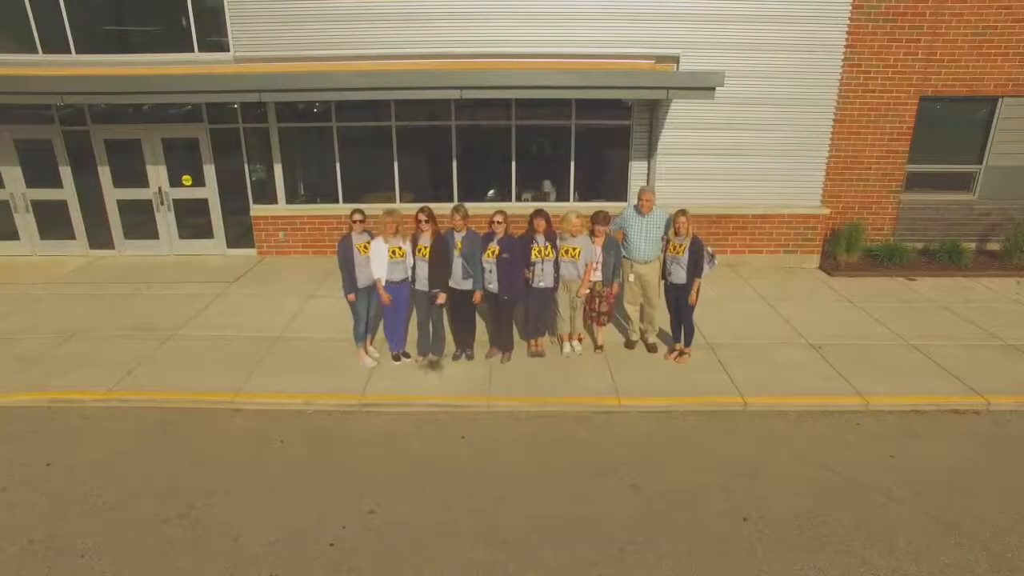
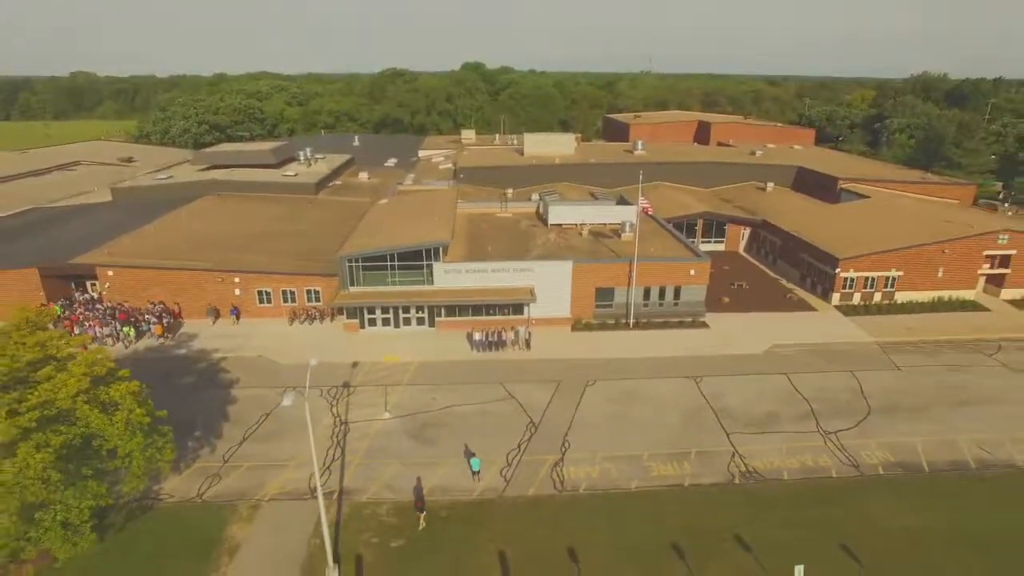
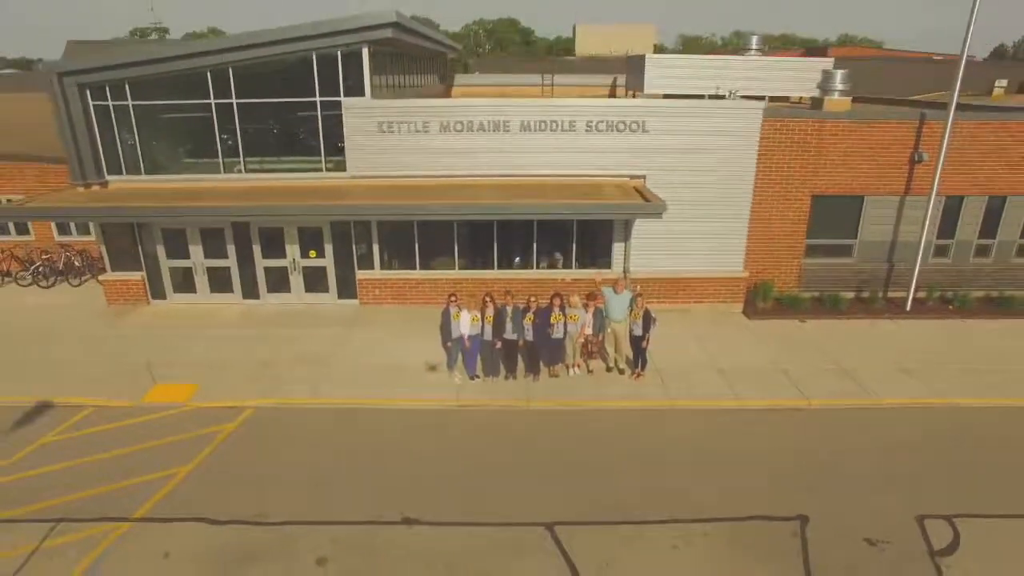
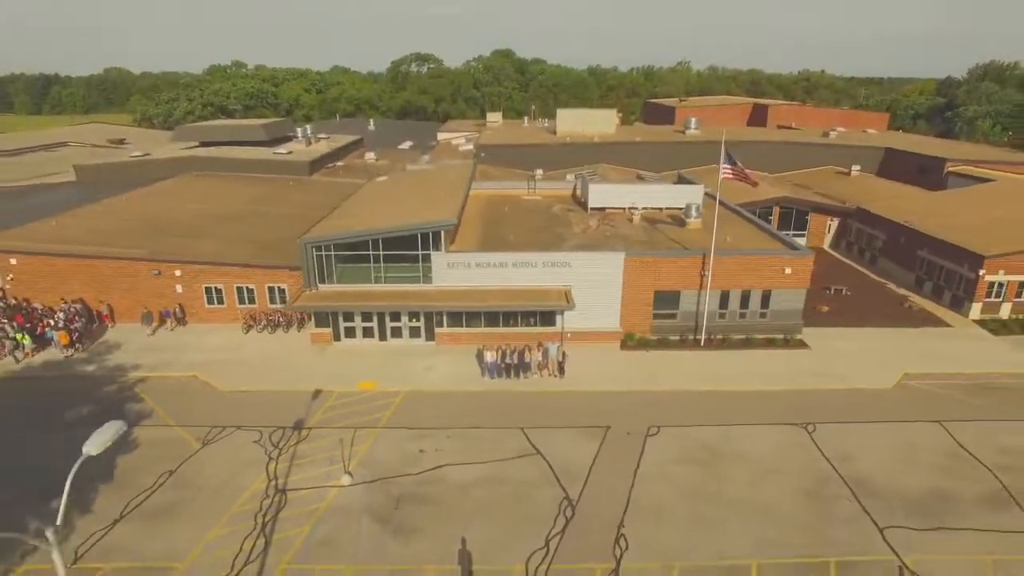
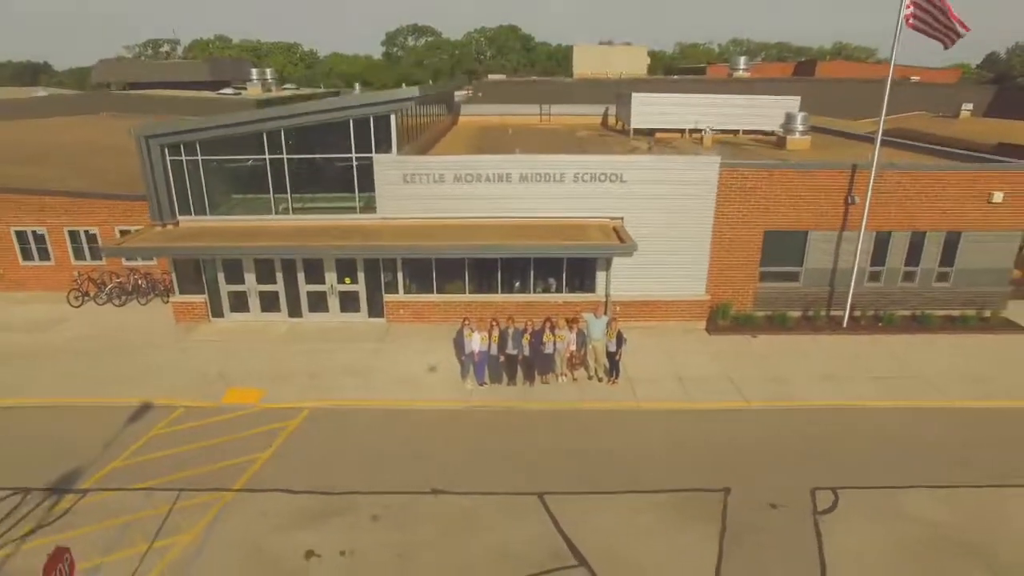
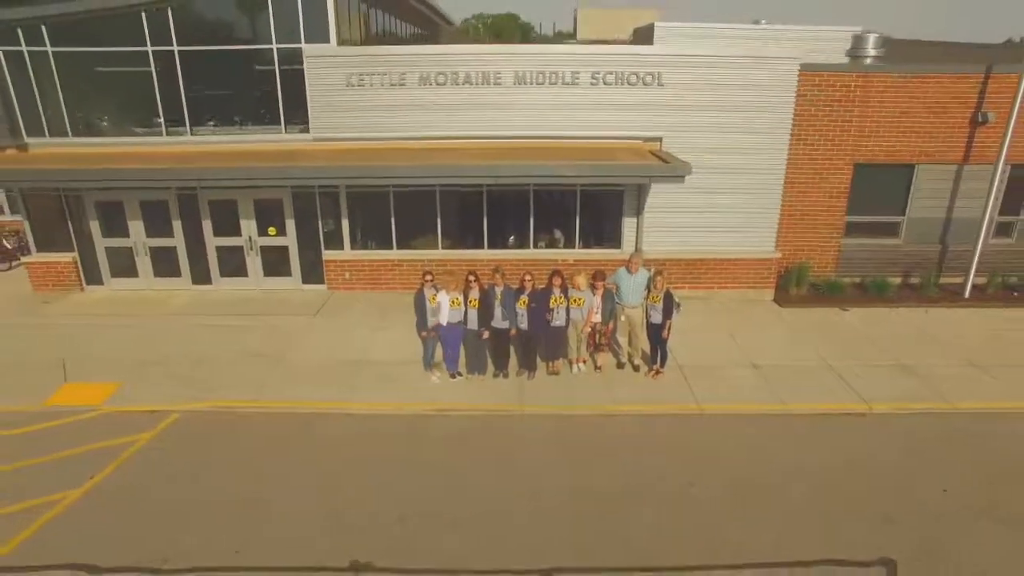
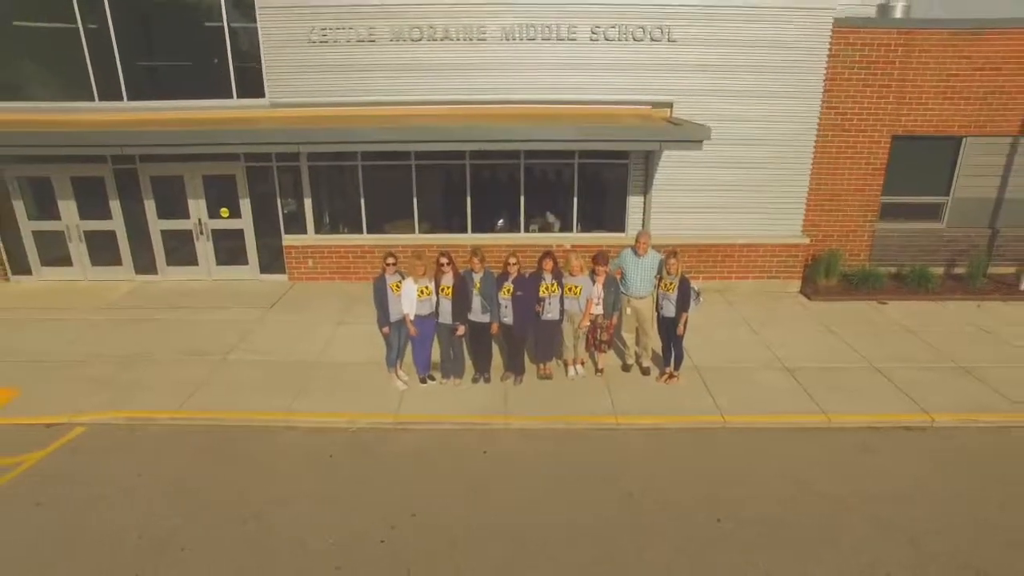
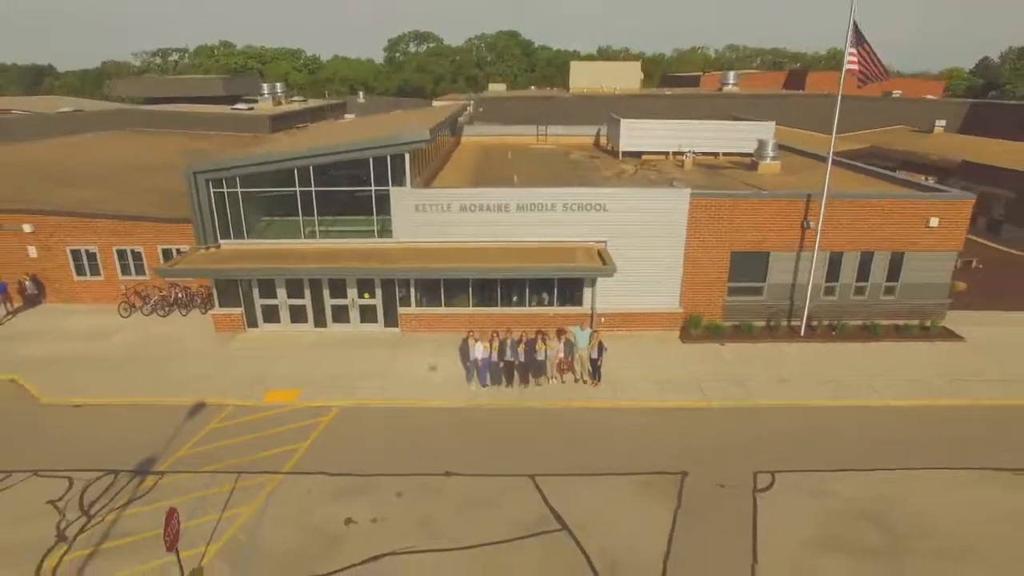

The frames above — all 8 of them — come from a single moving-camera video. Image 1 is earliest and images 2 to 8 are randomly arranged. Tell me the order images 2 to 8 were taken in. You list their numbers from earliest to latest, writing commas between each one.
7, 6, 3, 5, 8, 4, 2
